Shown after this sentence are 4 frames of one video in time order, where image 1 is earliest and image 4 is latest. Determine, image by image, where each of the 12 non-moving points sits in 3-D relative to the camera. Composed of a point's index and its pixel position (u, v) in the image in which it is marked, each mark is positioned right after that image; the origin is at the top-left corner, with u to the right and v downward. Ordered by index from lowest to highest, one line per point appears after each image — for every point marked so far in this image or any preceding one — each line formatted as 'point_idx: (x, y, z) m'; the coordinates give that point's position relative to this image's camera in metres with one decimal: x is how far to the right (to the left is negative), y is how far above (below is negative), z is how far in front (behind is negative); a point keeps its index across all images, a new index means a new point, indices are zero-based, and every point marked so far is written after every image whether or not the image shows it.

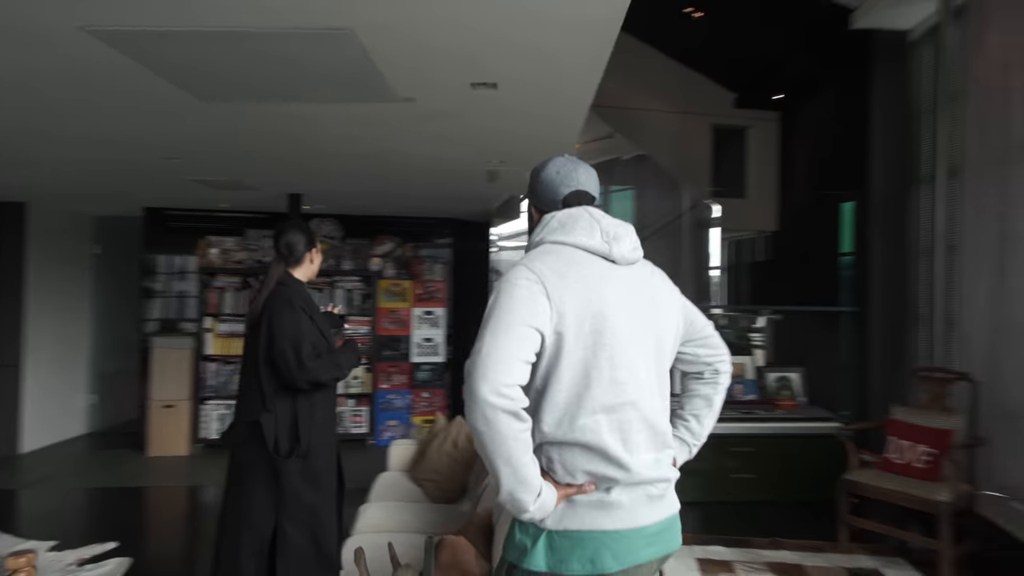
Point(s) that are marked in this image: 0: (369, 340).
0: (-1.3, -0.5, +6.2) m
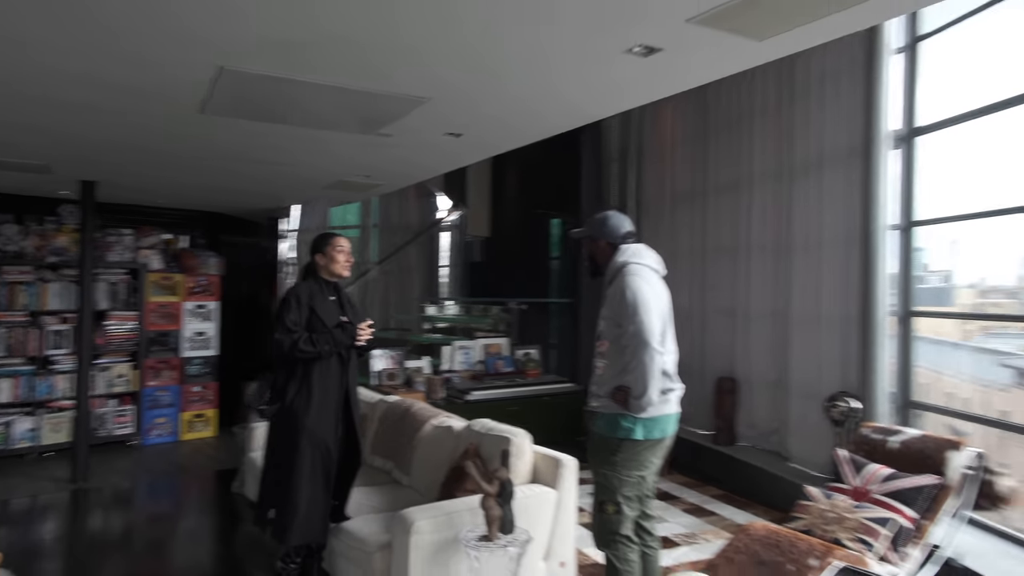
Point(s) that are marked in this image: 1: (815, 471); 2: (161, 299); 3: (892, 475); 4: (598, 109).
0: (-3.3, -0.4, +6.0) m
1: (+2.0, -1.2, +4.4) m
2: (-3.1, -0.1, +6.1) m
3: (+1.7, -0.8, +3.0) m
4: (+0.4, +0.8, +3.0) m
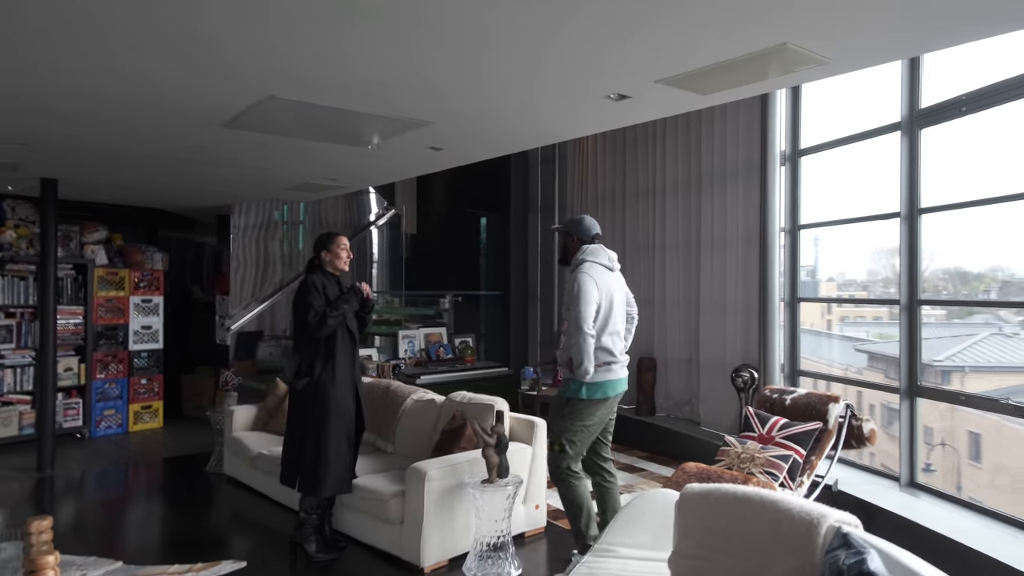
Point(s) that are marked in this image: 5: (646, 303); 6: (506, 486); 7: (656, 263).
0: (-3.8, -0.4, +6.0) m
1: (+1.6, -1.1, +5.3) m
2: (-3.7, 0.0, +6.2) m
3: (+1.6, -0.8, +3.9) m
4: (+0.3, +0.8, +3.6) m
5: (+1.3, -0.1, +6.3) m
6: (0.0, -0.9, +3.2) m
7: (+1.3, +0.2, +6.2) m
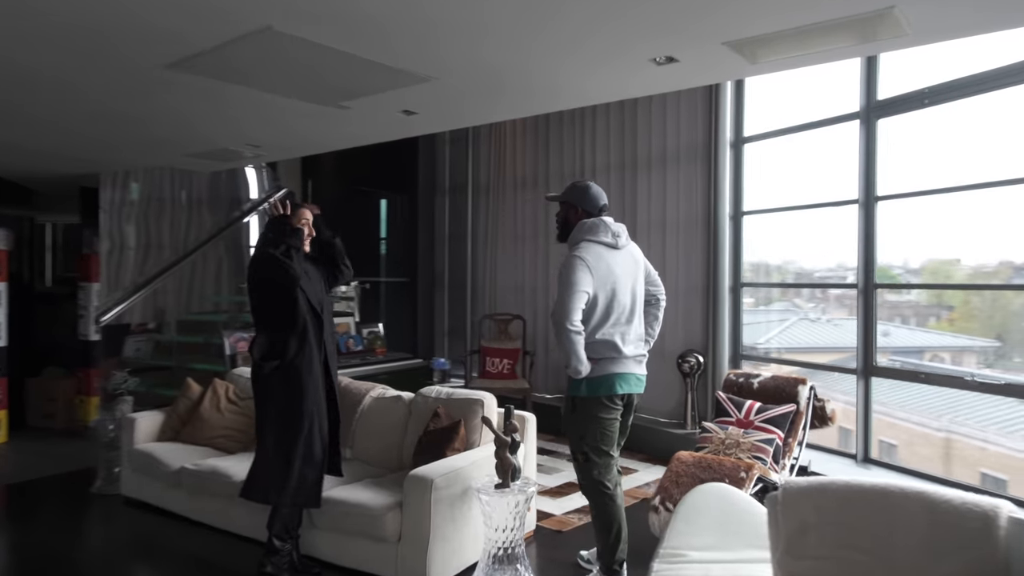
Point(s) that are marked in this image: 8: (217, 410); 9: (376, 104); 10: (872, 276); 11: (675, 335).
0: (-4.3, -0.3, +4.7) m
1: (+1.2, -1.0, +5.3) m
2: (-4.2, +0.1, +4.9) m
3: (+1.4, -0.7, +3.9) m
4: (+0.2, +0.9, +3.3) m
5: (+0.6, 0.0, +6.2) m
6: (0.0, -0.8, +2.8) m
7: (+0.6, +0.4, +6.1) m
8: (-1.7, -0.7, +3.9) m
9: (-0.7, +0.9, +3.3) m
10: (+2.2, +0.1, +4.1) m
11: (+1.3, -0.4, +5.3) m
